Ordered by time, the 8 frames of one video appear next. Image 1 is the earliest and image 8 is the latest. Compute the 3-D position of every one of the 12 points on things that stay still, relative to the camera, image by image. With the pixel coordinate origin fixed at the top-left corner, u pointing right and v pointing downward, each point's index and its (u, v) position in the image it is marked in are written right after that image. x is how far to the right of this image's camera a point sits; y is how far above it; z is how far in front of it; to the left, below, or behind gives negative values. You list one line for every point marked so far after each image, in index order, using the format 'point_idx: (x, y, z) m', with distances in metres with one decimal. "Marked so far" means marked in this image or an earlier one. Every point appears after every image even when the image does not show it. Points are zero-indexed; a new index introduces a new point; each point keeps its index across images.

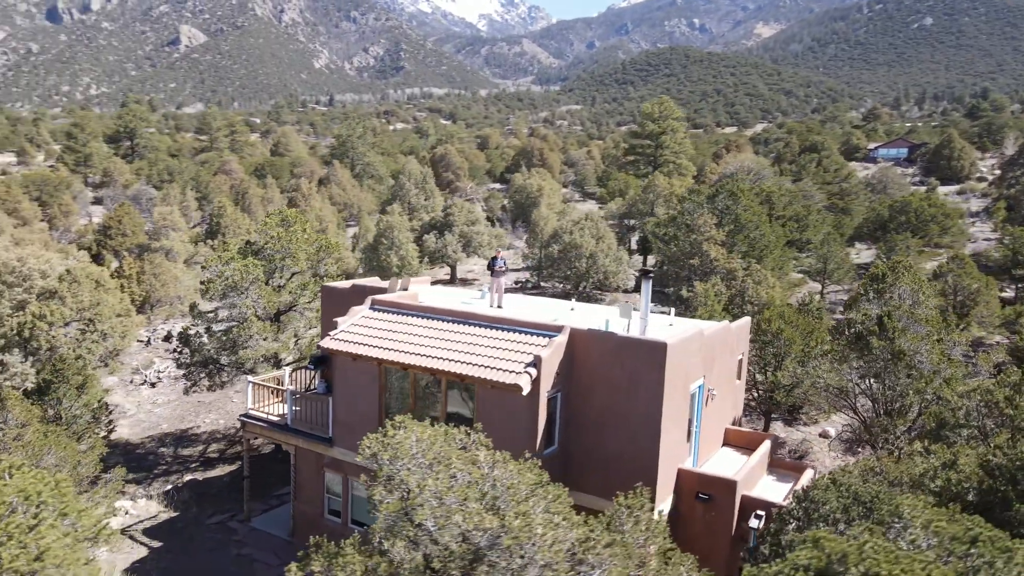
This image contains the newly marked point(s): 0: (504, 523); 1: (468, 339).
0: (-0.1, -2.6, +7.8) m
1: (-0.8, -0.9, +13.1) m
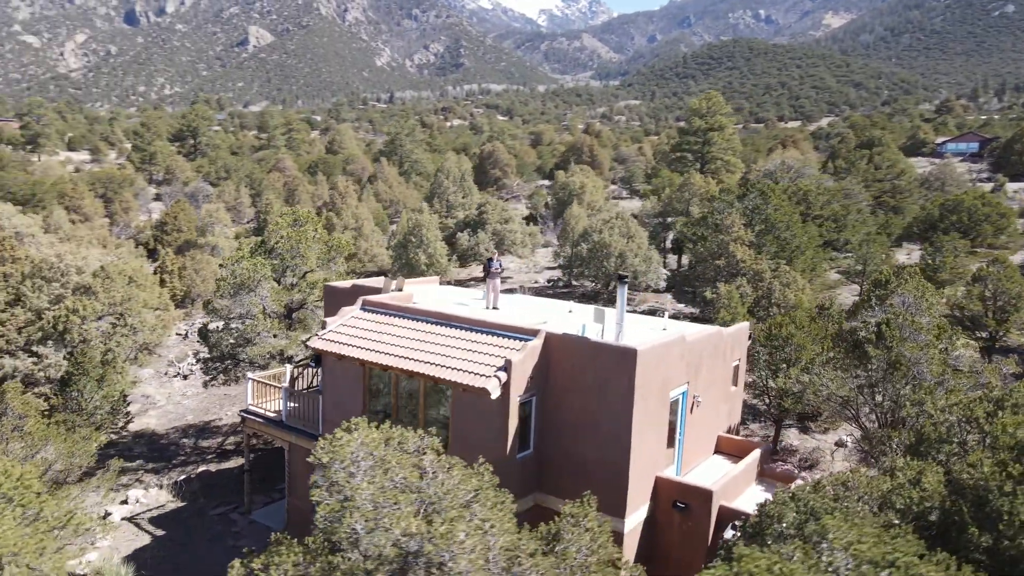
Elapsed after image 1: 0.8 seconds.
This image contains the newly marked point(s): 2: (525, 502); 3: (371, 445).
0: (-0.9, -2.6, +7.9) m
1: (-1.2, -1.0, +13.2) m
2: (+0.2, -3.8, +12.8) m
3: (-1.8, -2.0, +9.2) m
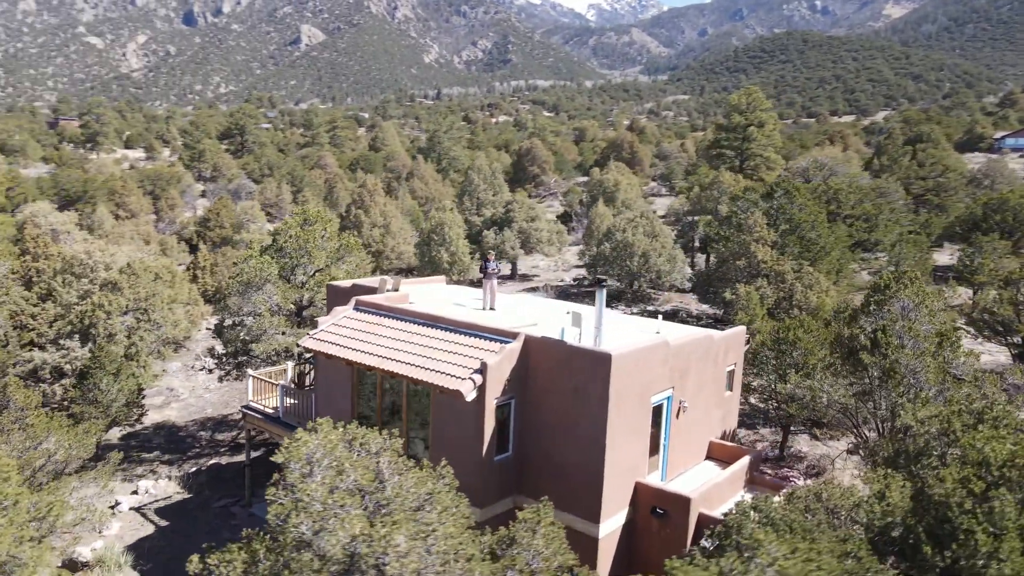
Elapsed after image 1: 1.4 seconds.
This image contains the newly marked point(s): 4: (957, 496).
0: (-1.5, -2.7, +8.0) m
1: (-1.5, -1.0, +13.3) m
2: (-0.1, -3.8, +12.8) m
3: (-2.4, -2.1, +9.3) m
4: (+5.0, -2.4, +8.3) m
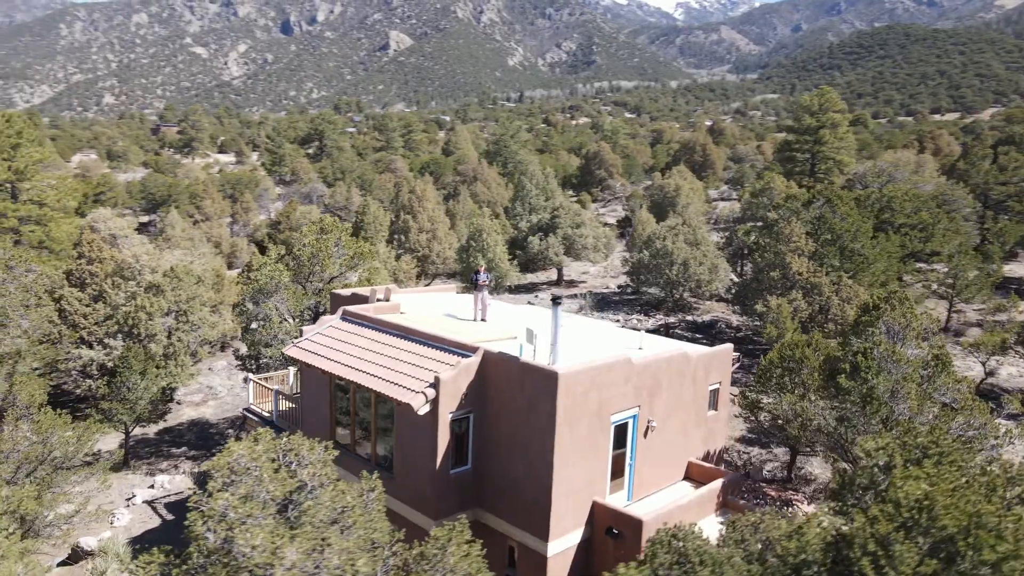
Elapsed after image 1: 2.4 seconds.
0: (-2.8, -2.9, +8.3) m
1: (-2.2, -1.2, +13.5) m
2: (-0.9, -4.1, +12.9) m
3: (-3.5, -2.3, +9.7) m
4: (+3.8, -2.7, +7.8) m
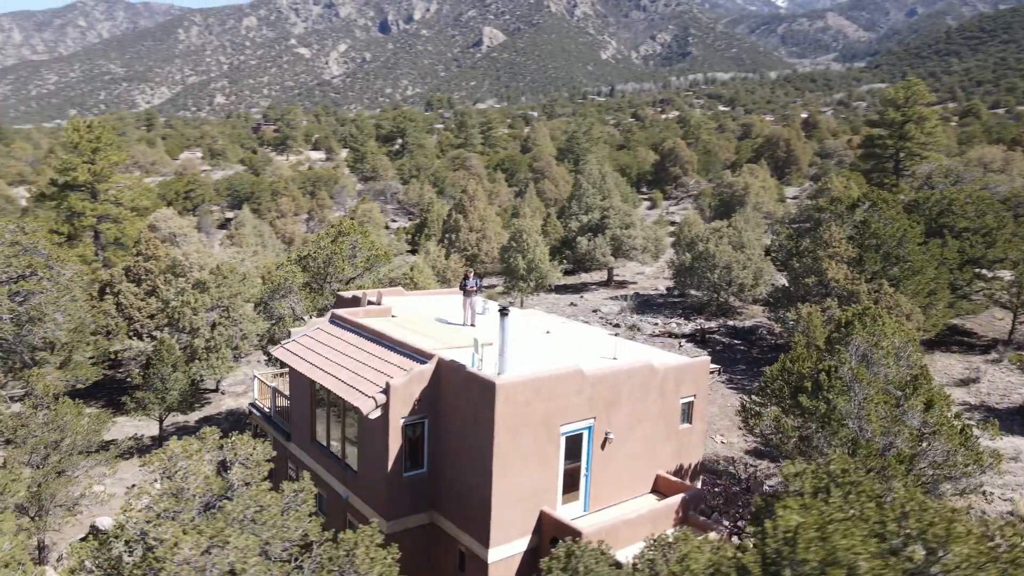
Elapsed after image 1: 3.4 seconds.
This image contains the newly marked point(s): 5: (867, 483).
0: (-4.2, -3.1, +8.9) m
1: (-2.9, -1.4, +14.1) m
2: (-1.7, -4.2, +13.3) m
3: (-4.7, -2.4, +10.4) m
4: (+2.3, -2.9, +7.7) m
5: (+4.4, -2.4, +9.0) m
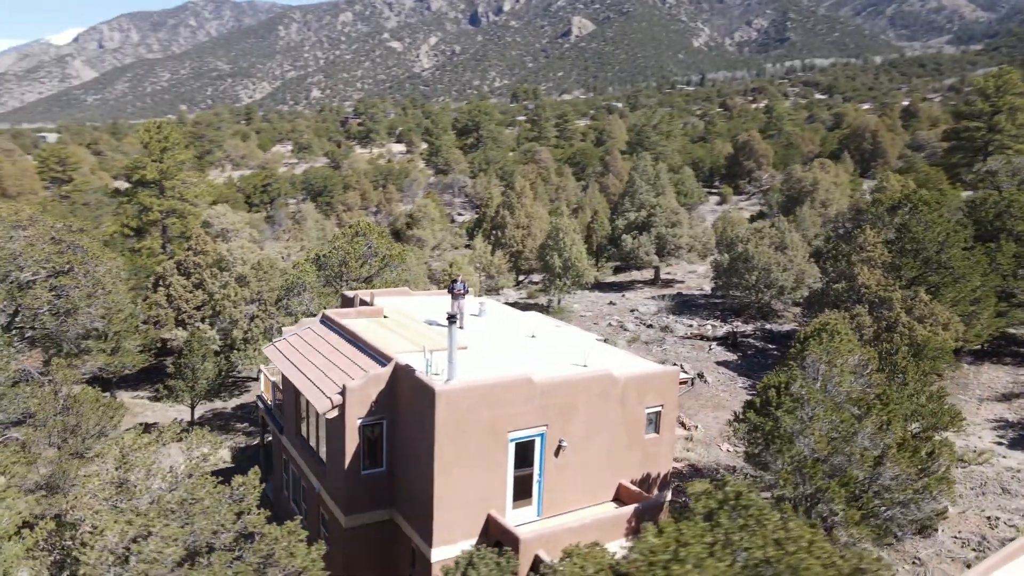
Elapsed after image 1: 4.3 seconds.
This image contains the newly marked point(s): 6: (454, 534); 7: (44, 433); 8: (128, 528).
0: (-5.5, -3.2, +9.8) m
1: (-3.6, -1.5, +14.7) m
2: (-2.6, -4.3, +13.8) m
3: (-5.8, -2.5, +11.3) m
4: (+0.8, -3.2, +7.8) m
5: (+3.1, -2.7, +8.9) m
6: (-1.0, -4.3, +12.7) m
7: (-11.0, -3.4, +17.2) m
8: (-5.1, -3.2, +9.7) m
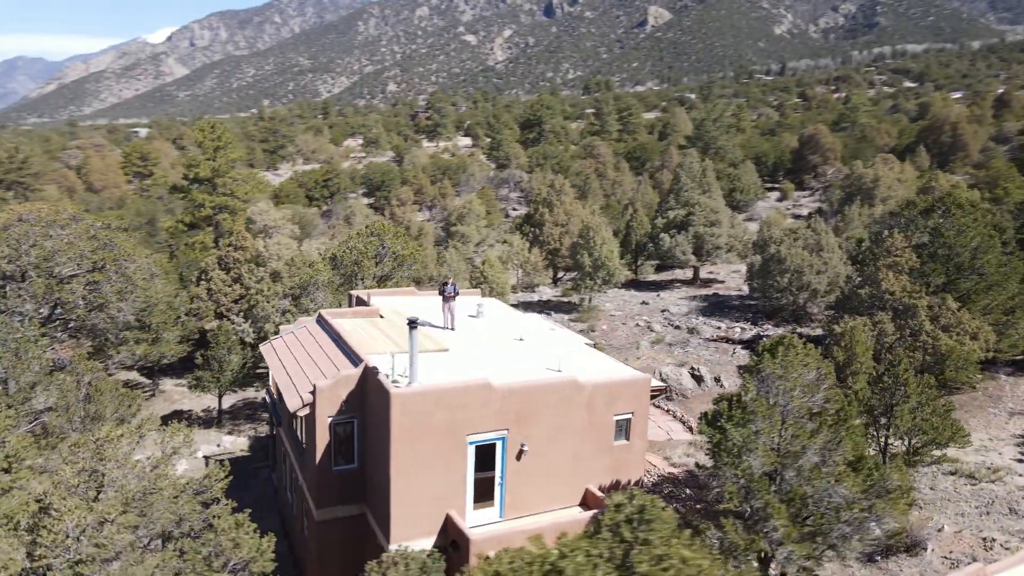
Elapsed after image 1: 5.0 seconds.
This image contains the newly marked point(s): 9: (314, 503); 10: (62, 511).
0: (-6.5, -3.3, +10.7) m
1: (-4.2, -1.5, +15.4) m
2: (-3.3, -4.4, +14.5) m
3: (-6.7, -2.6, +12.2) m
4: (-0.4, -3.4, +8.1) m
5: (+1.9, -2.9, +9.0) m
6: (-1.8, -4.4, +13.1) m
7: (-11.3, -3.3, +18.6) m
8: (-6.2, -3.3, +10.6) m
9: (-3.9, -4.2, +14.2) m
10: (-6.5, -3.2, +10.6) m
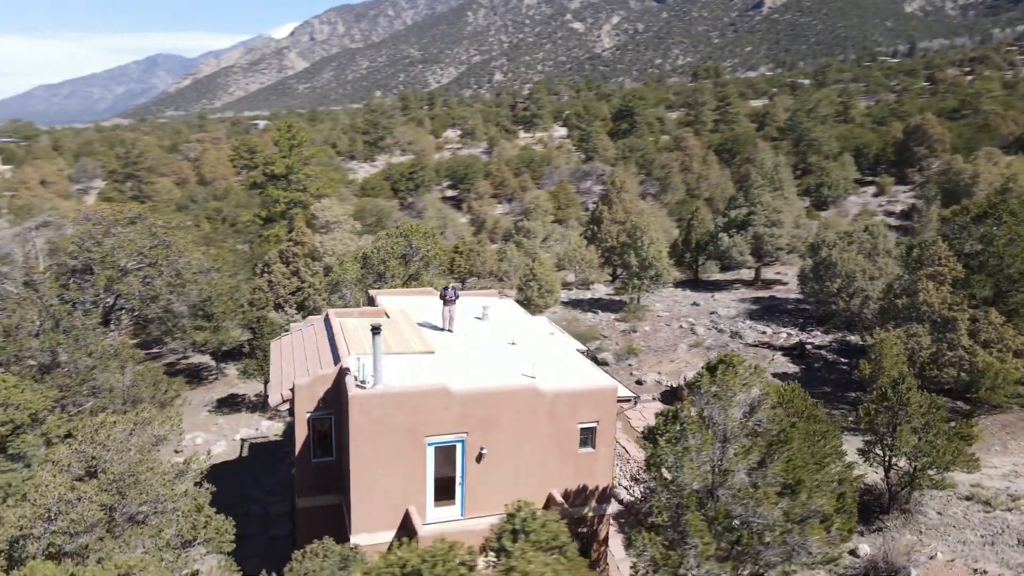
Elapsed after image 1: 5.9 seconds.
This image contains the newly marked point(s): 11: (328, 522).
0: (-7.7, -3.3, +12.2) m
1: (-4.7, -1.6, +16.6) m
2: (-4.0, -4.5, +15.6) m
3: (-7.7, -2.6, +13.8) m
4: (-2.0, -3.6, +8.9) m
5: (+0.4, -3.2, +9.4) m
6: (-2.7, -4.5, +14.1) m
7: (-11.4, -3.2, +20.8) m
8: (-7.3, -3.3, +12.1) m
9: (-4.6, -4.3, +15.4) m
10: (-7.7, -3.3, +12.1) m
11: (-3.9, -5.0, +15.6) m
